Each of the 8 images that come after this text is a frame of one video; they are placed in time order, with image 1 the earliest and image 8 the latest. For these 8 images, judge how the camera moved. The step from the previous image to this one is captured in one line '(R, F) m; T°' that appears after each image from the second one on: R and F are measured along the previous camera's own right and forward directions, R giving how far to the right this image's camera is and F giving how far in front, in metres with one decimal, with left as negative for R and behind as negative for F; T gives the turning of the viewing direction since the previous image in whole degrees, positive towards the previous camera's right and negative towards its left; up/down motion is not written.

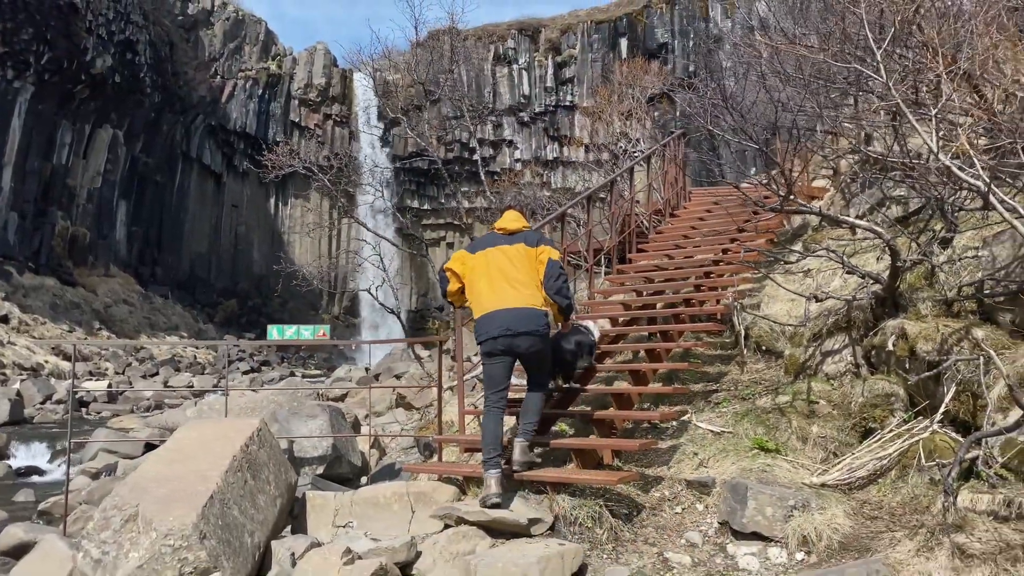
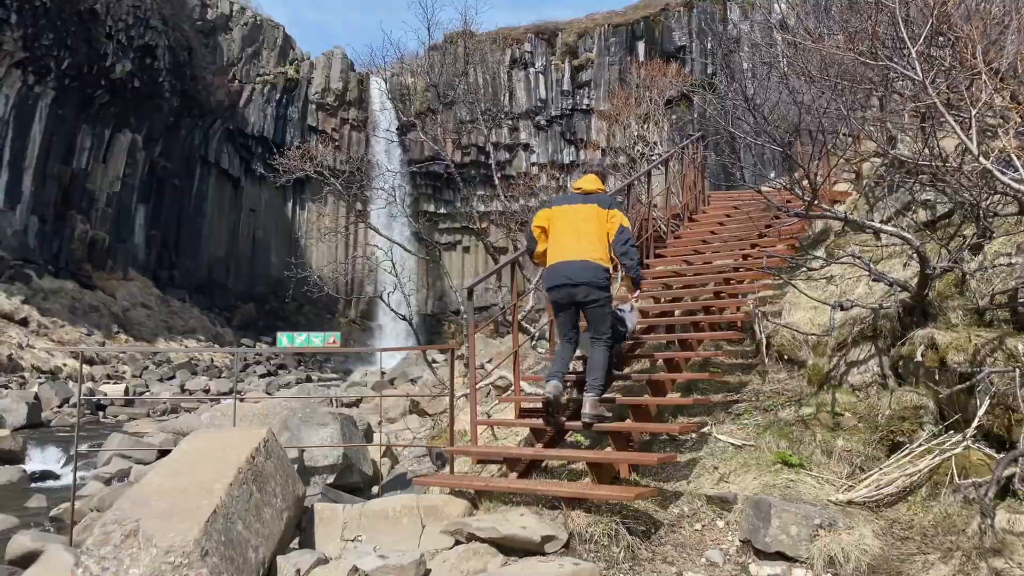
(0.0, +0.1) m; -1°
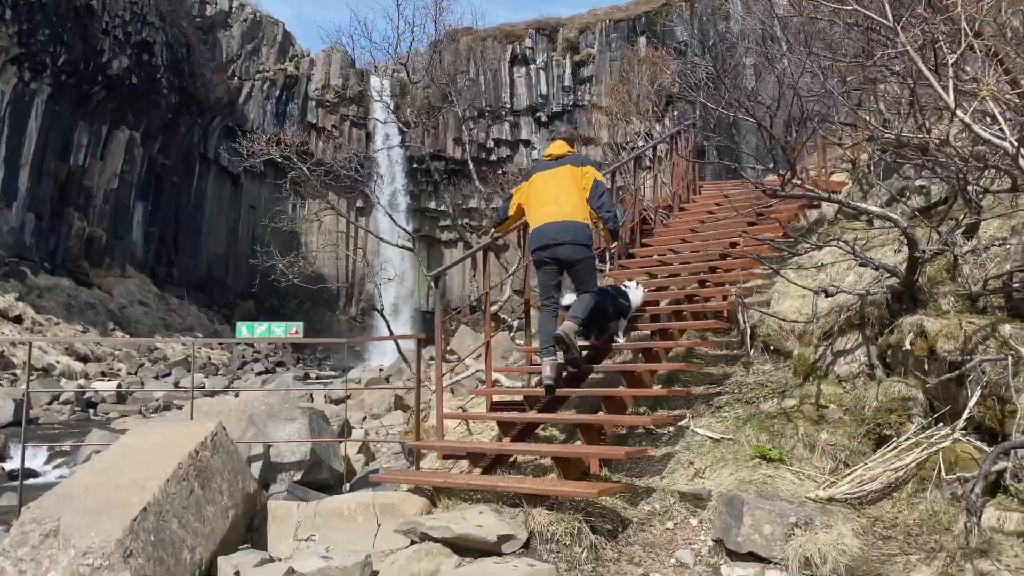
(+0.2, +0.2) m; 0°
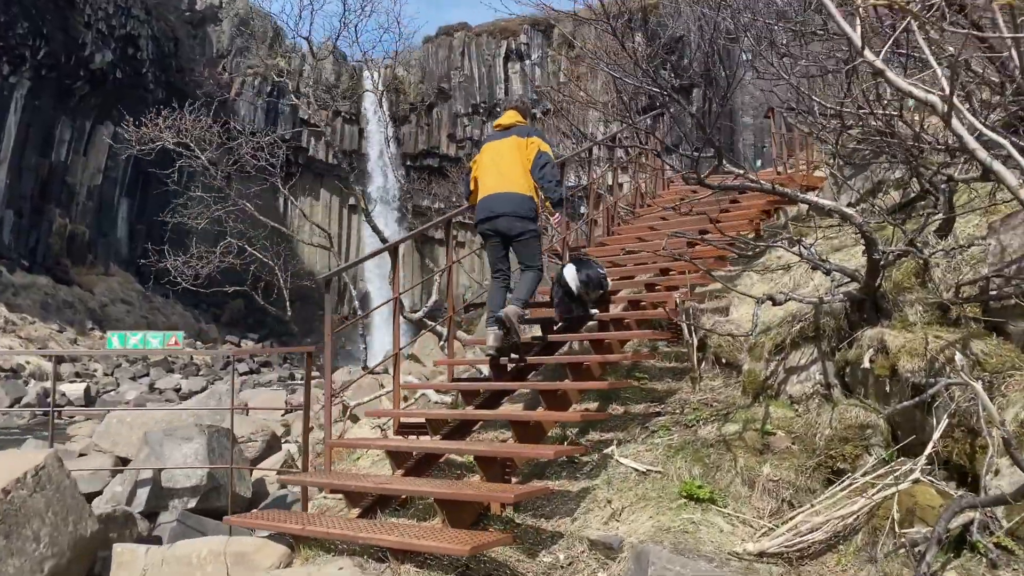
(+0.5, +0.7) m; 0°
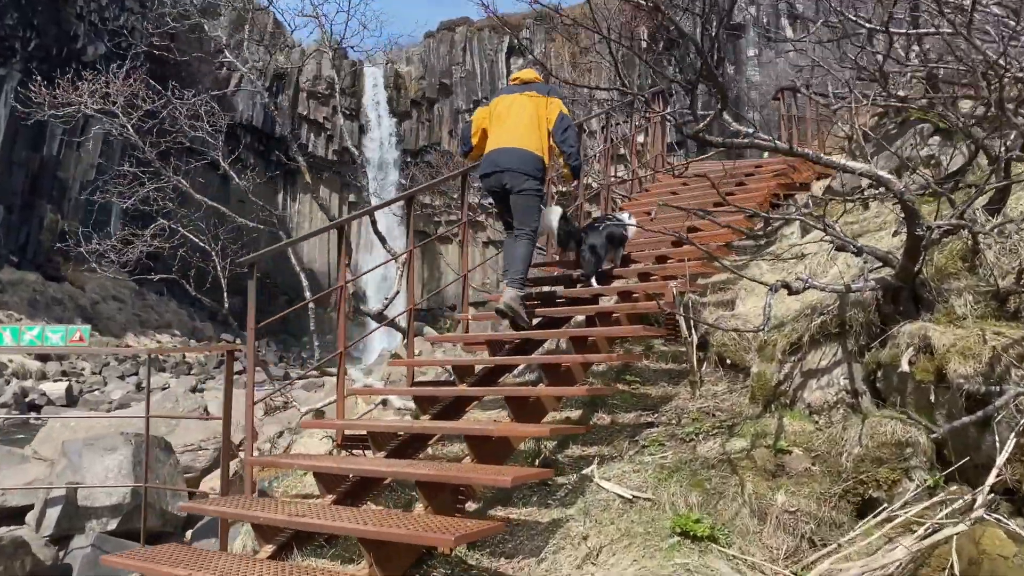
(+0.2, +0.7) m; 0°
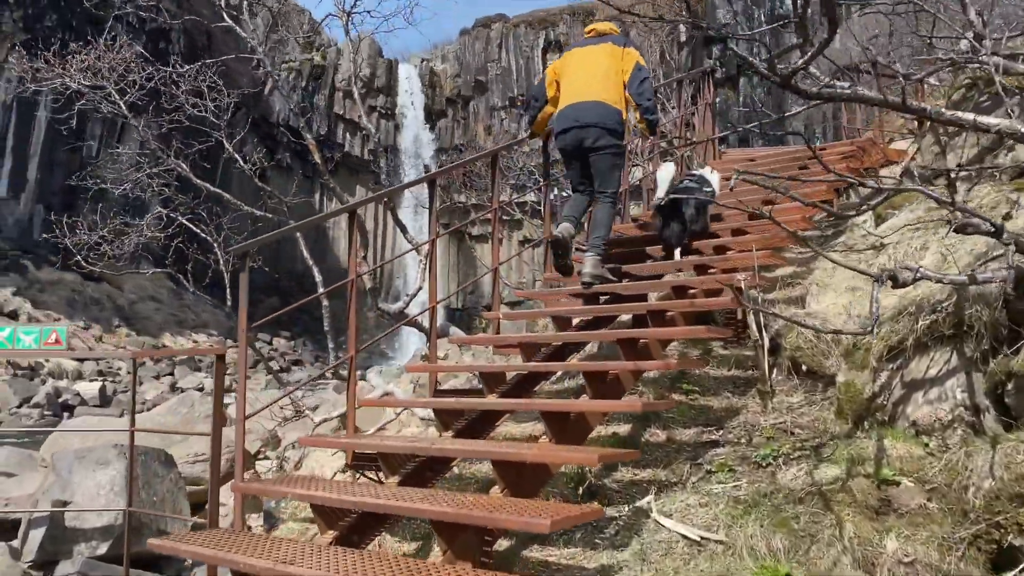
(0.0, +0.6) m; -3°
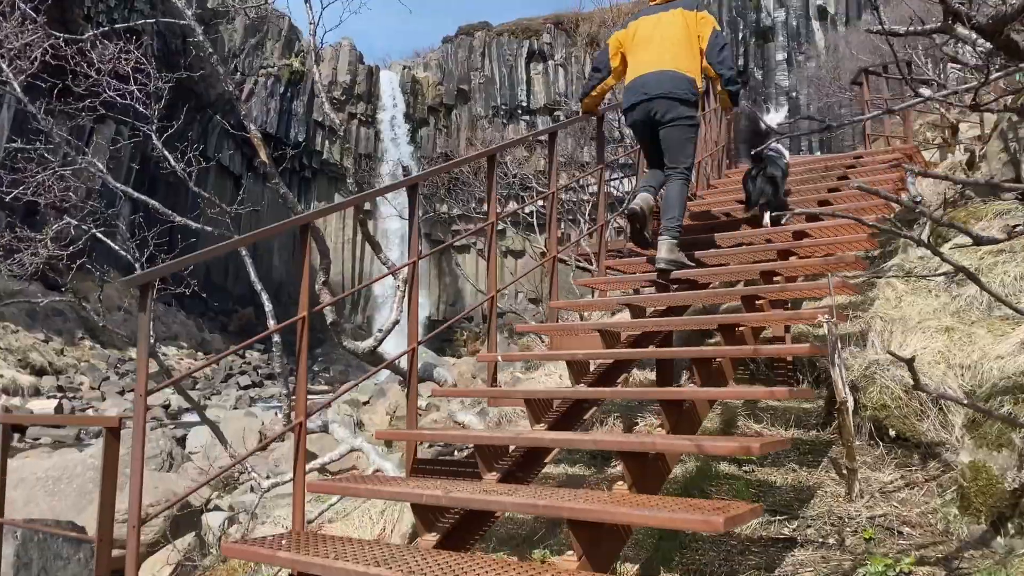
(-0.1, +0.9) m; +1°
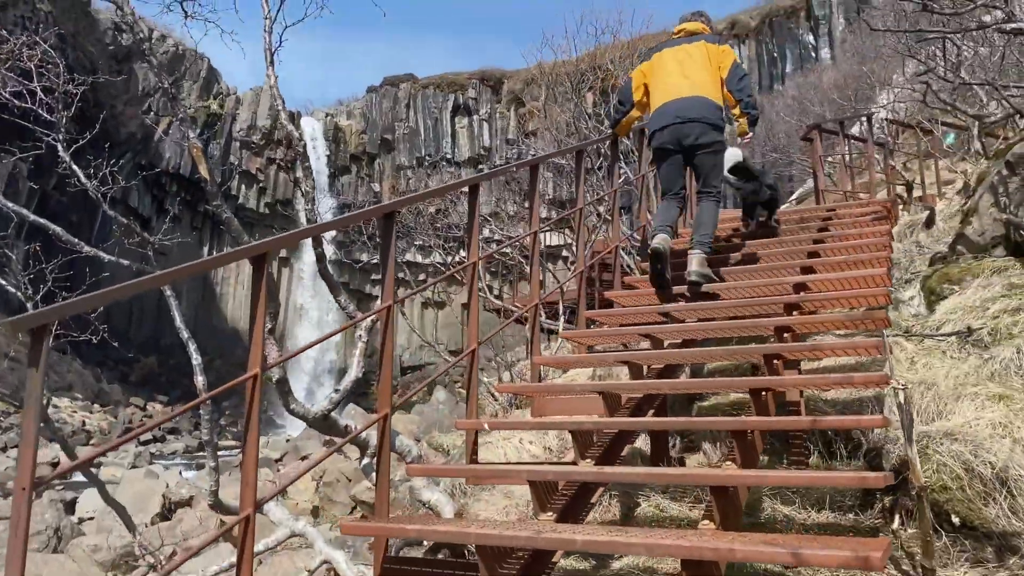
(-0.3, +0.6) m; +6°
